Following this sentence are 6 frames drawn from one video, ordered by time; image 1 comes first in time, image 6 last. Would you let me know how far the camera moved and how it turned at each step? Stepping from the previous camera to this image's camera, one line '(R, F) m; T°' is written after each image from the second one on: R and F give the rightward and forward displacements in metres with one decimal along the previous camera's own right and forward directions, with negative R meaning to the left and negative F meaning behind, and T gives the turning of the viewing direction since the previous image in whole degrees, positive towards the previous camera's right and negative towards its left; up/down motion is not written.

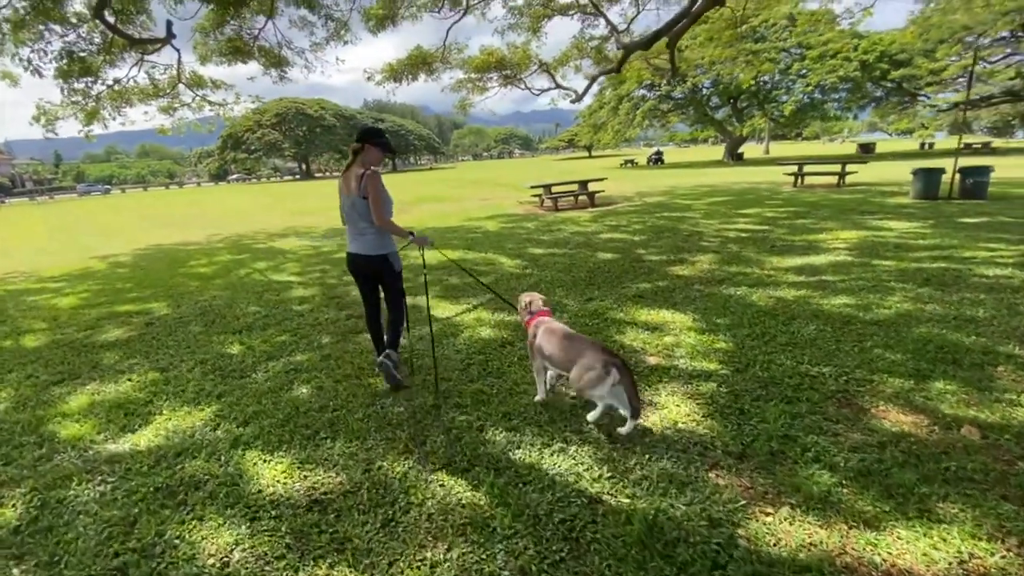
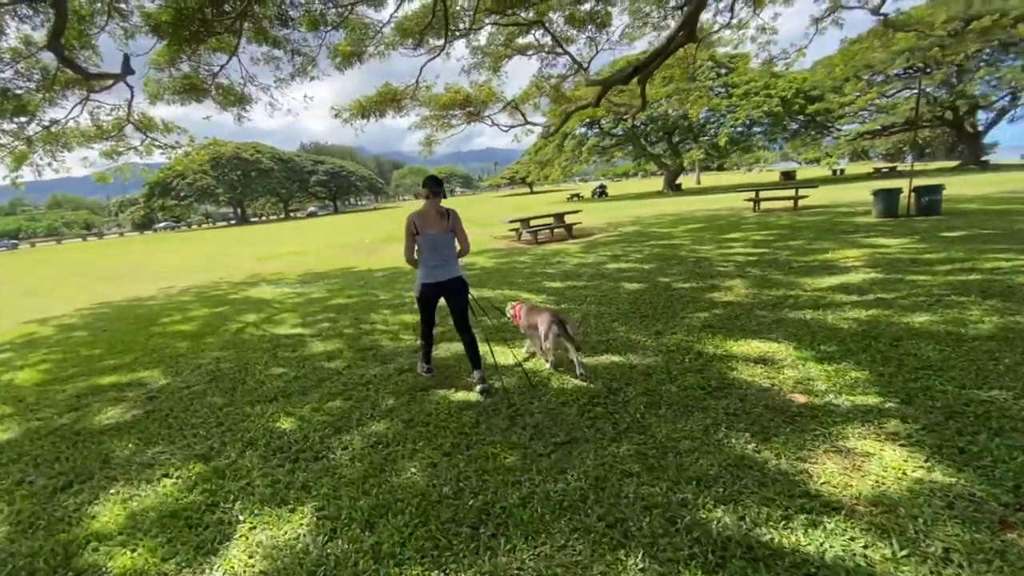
(-1.2, +0.6) m; +7°
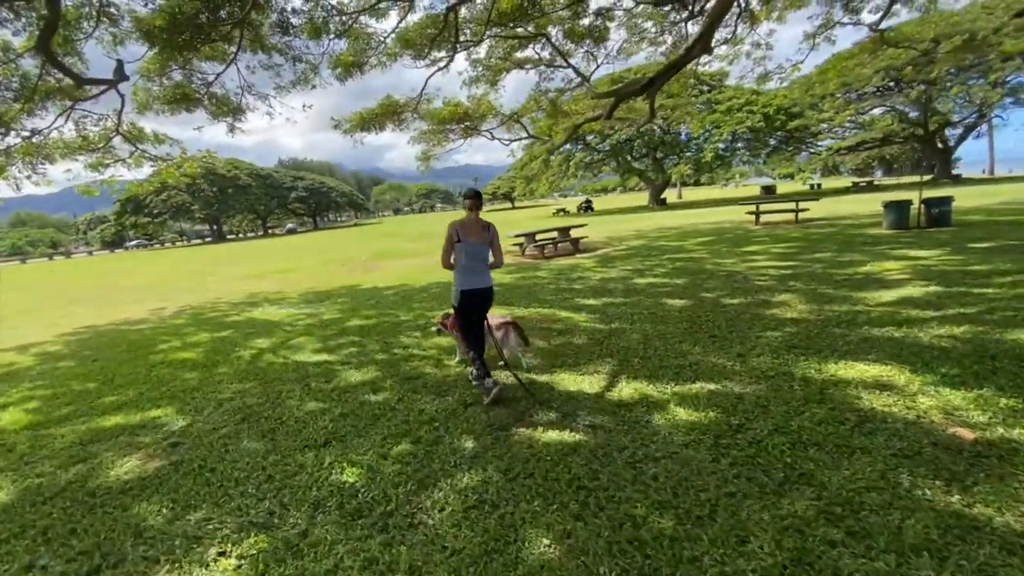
(-0.8, +0.5) m; +2°
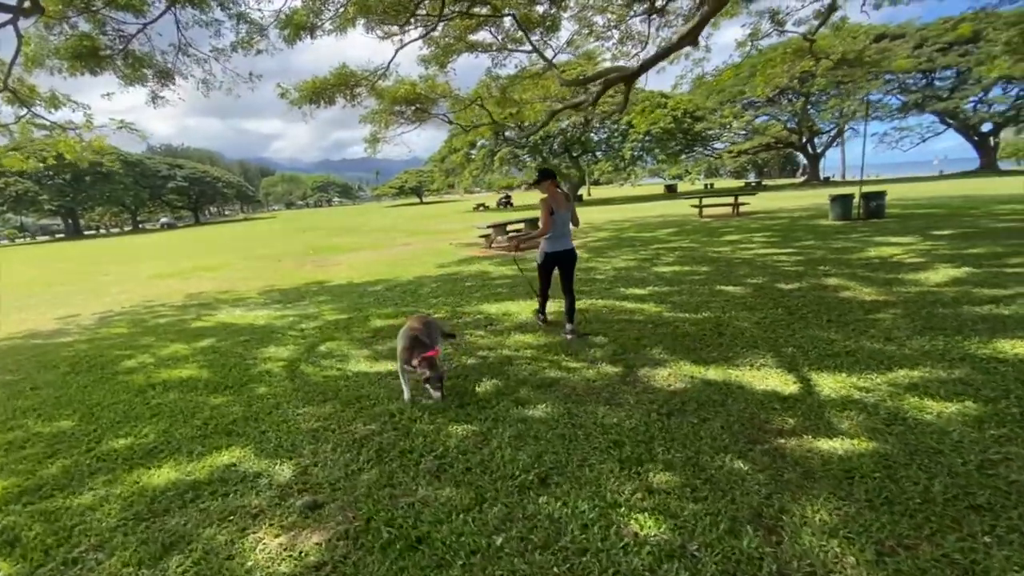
(-2.0, +1.0) m; +12°
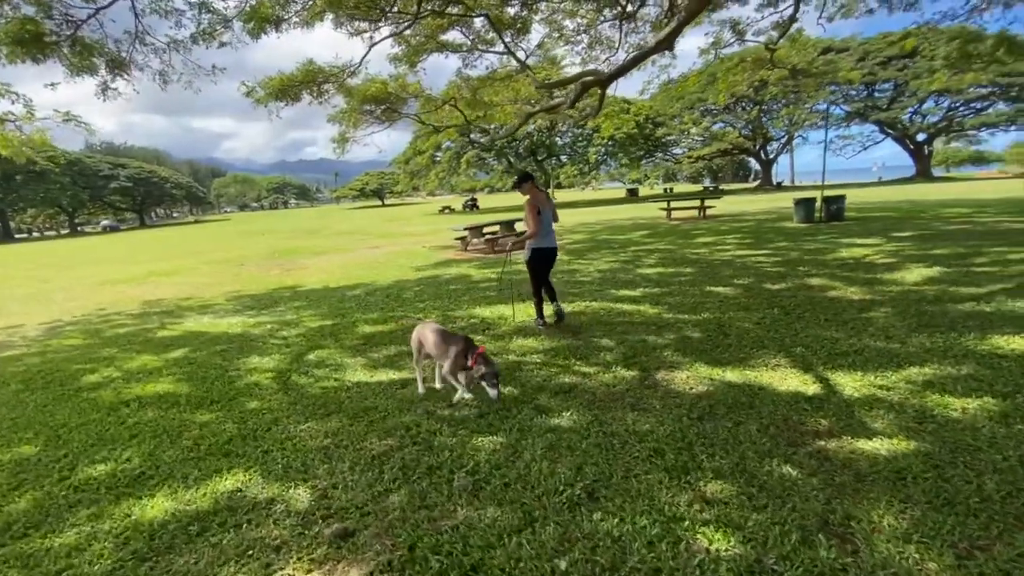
(-0.4, +0.2) m; +4°
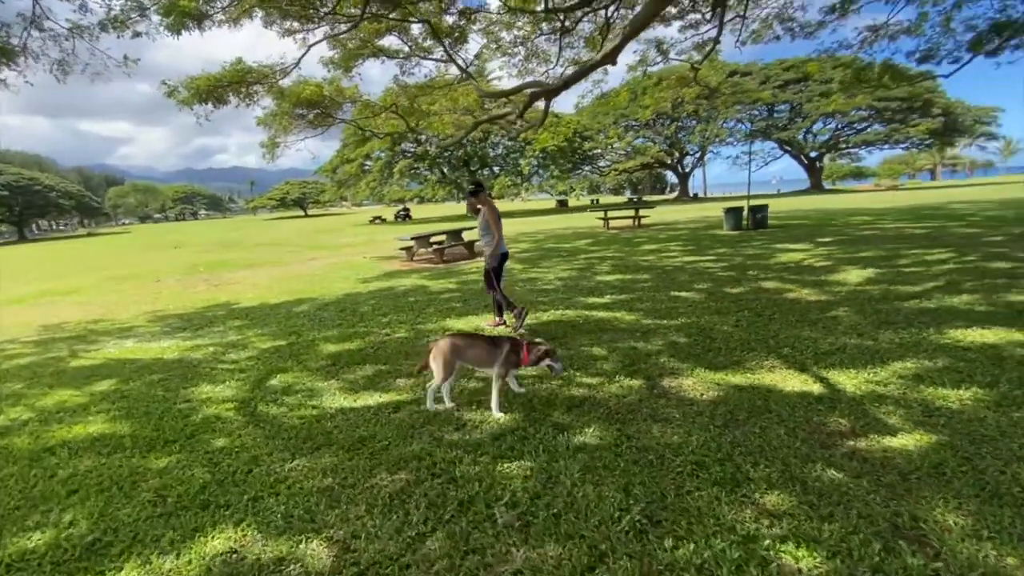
(-0.5, +0.3) m; +8°
